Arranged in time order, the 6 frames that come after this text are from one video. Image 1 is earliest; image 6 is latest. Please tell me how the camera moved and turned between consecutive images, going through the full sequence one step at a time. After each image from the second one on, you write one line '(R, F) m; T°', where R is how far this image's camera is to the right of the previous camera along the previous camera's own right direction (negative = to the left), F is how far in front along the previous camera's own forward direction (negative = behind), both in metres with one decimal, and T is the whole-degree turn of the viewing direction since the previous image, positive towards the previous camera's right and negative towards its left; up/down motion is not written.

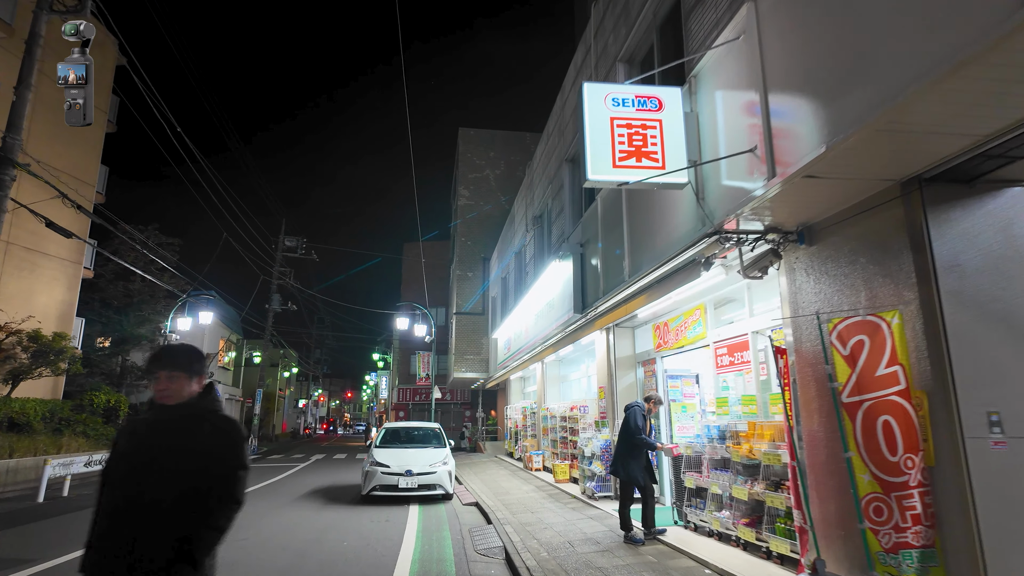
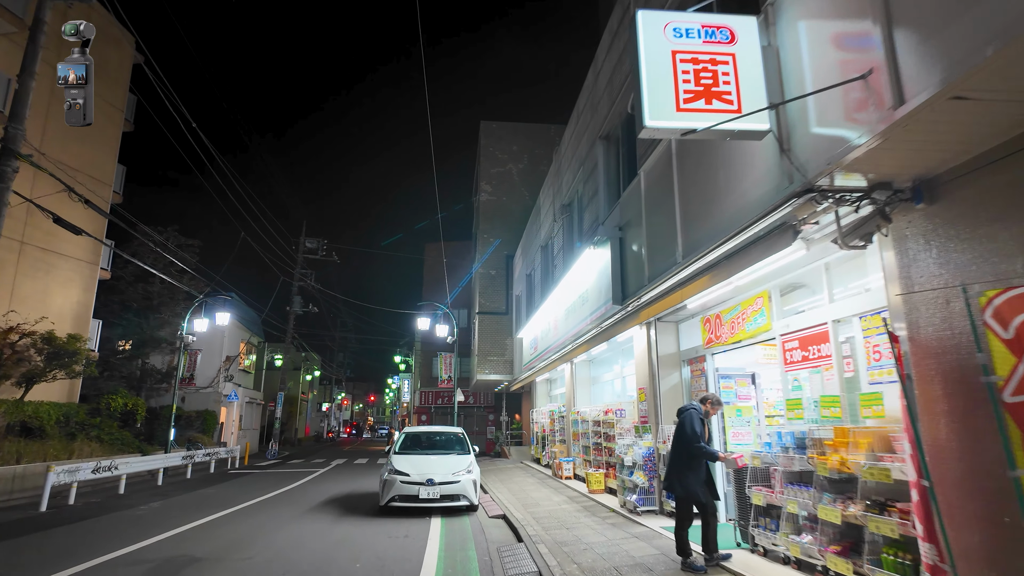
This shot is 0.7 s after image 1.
(-0.1, +0.9) m; -2°
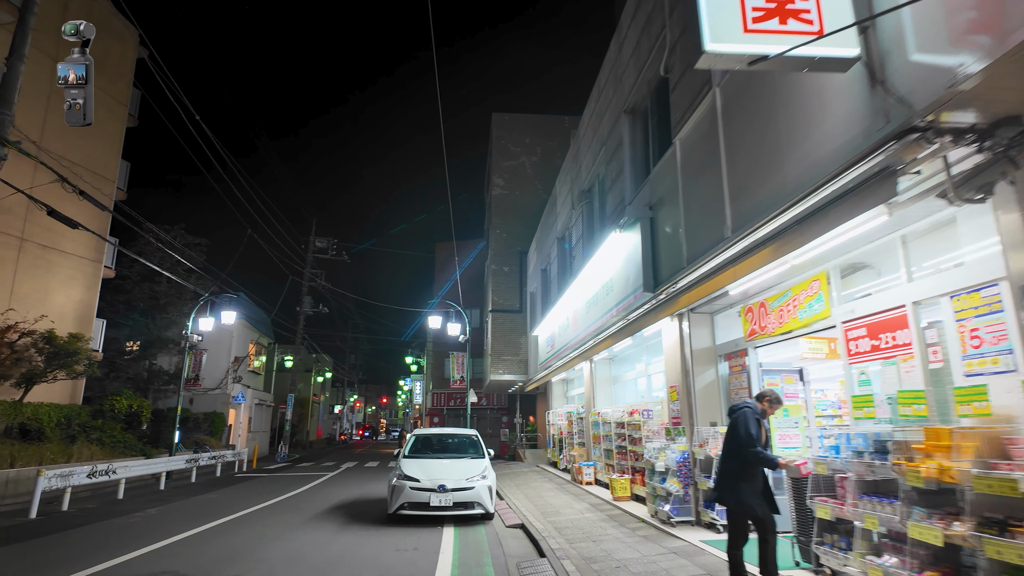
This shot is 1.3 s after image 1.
(-0.1, +0.7) m; -1°
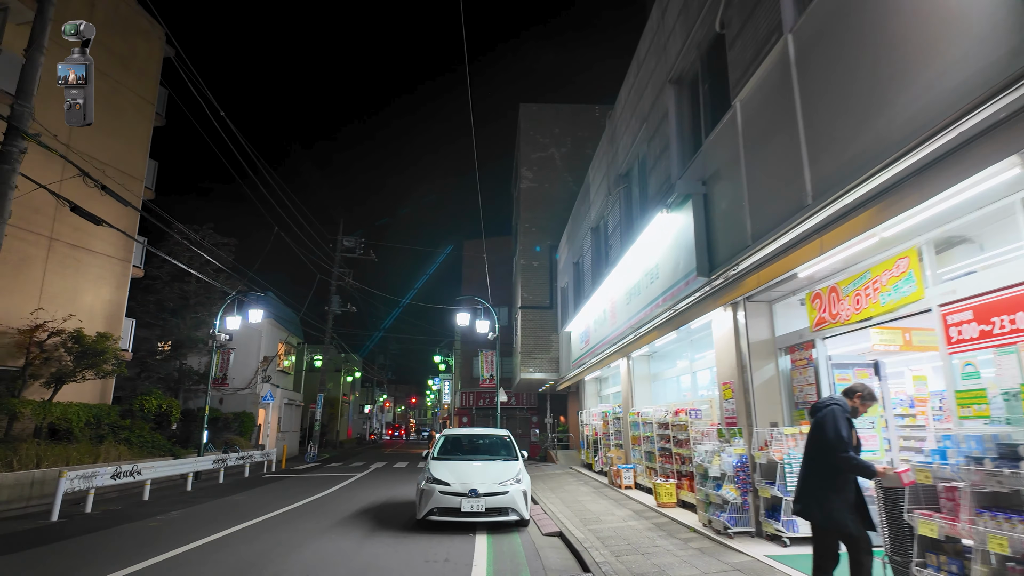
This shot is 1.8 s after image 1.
(-0.1, +0.6) m; -3°
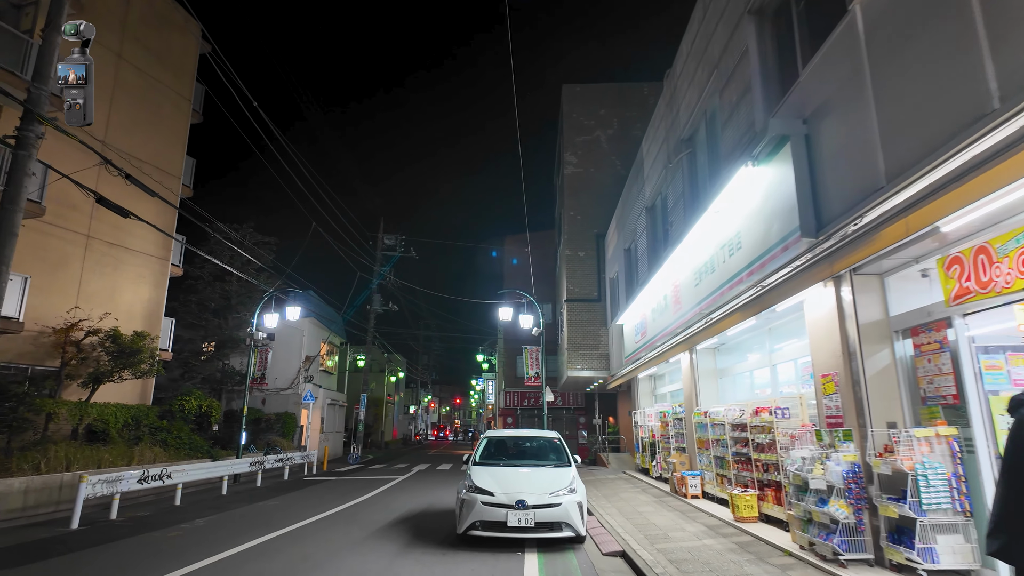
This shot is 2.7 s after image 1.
(-0.1, +1.1) m; -4°
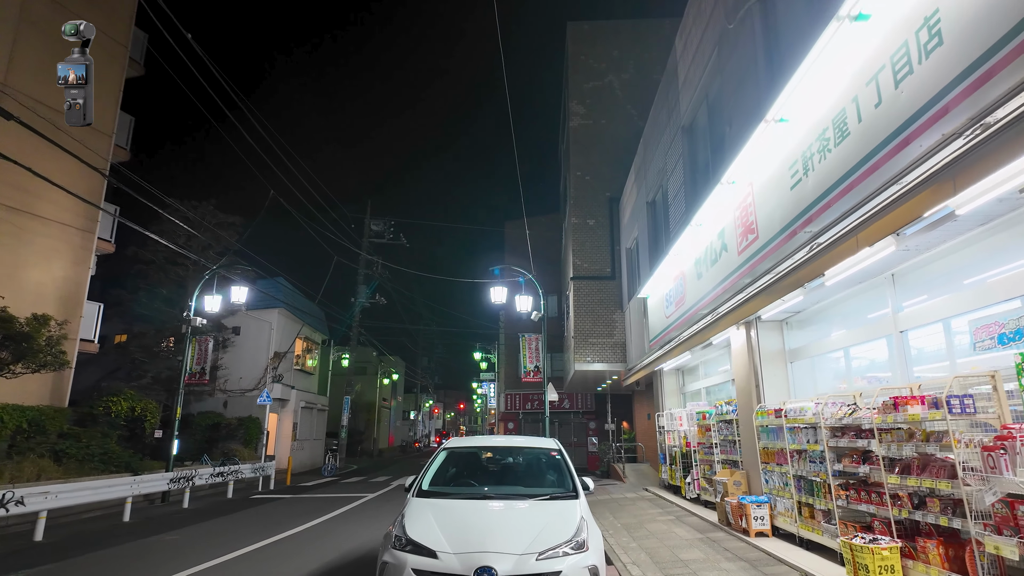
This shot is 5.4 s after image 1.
(+0.3, +3.1) m; -1°
